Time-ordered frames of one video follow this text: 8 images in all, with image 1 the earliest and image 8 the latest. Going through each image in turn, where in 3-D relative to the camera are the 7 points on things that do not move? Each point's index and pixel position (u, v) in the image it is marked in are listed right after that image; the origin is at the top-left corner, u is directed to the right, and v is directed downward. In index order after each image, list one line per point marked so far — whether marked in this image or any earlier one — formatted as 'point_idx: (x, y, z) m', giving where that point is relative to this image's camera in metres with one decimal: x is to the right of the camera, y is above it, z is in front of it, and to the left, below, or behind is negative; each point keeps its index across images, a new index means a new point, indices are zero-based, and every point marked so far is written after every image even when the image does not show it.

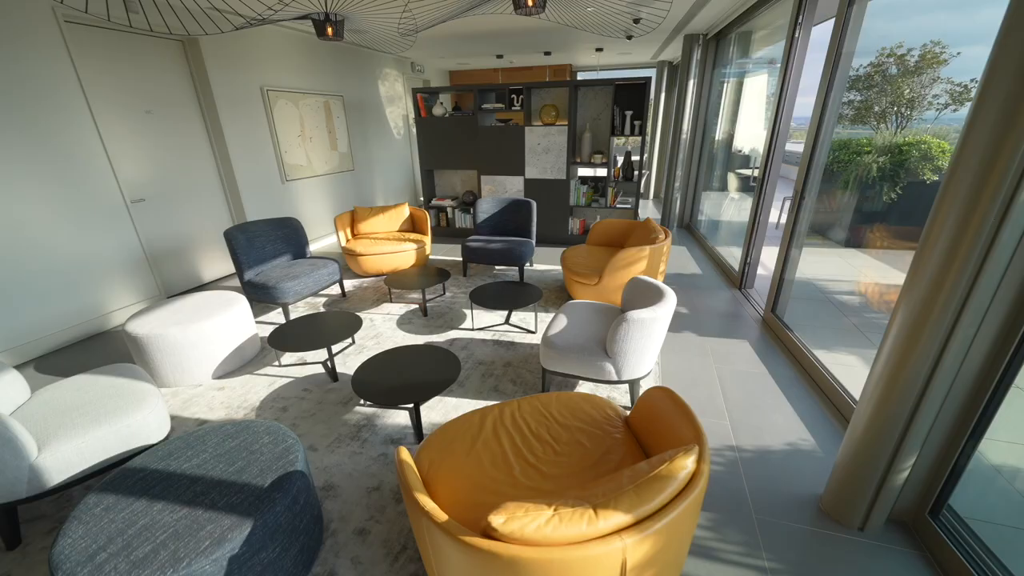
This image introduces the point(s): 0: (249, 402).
0: (-1.6, -0.7, +2.4) m
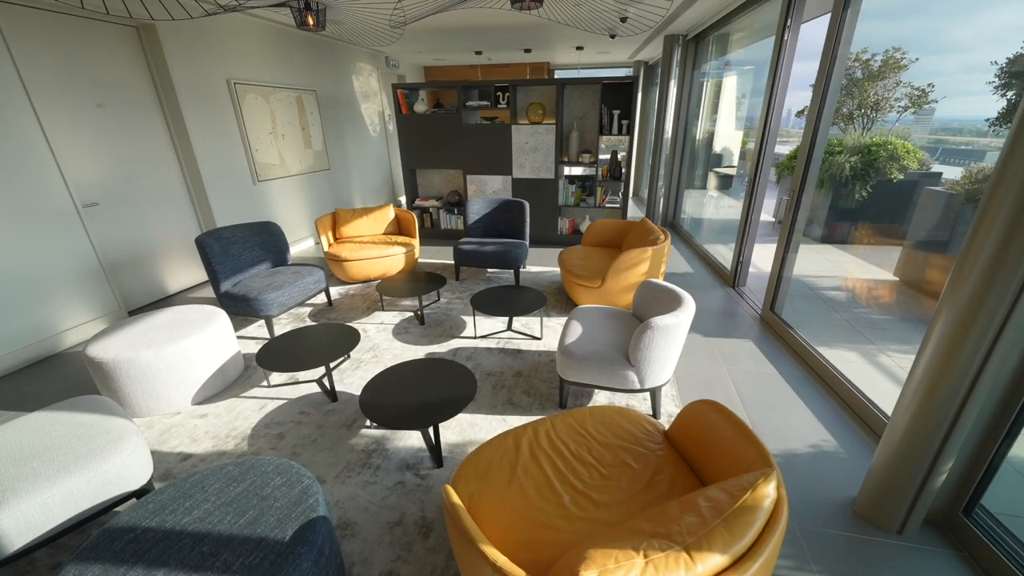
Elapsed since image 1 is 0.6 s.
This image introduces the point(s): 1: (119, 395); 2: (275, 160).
0: (-1.5, -0.8, +2.2) m
1: (-2.1, -0.6, +2.2) m
2: (-2.8, +1.5, +4.7) m
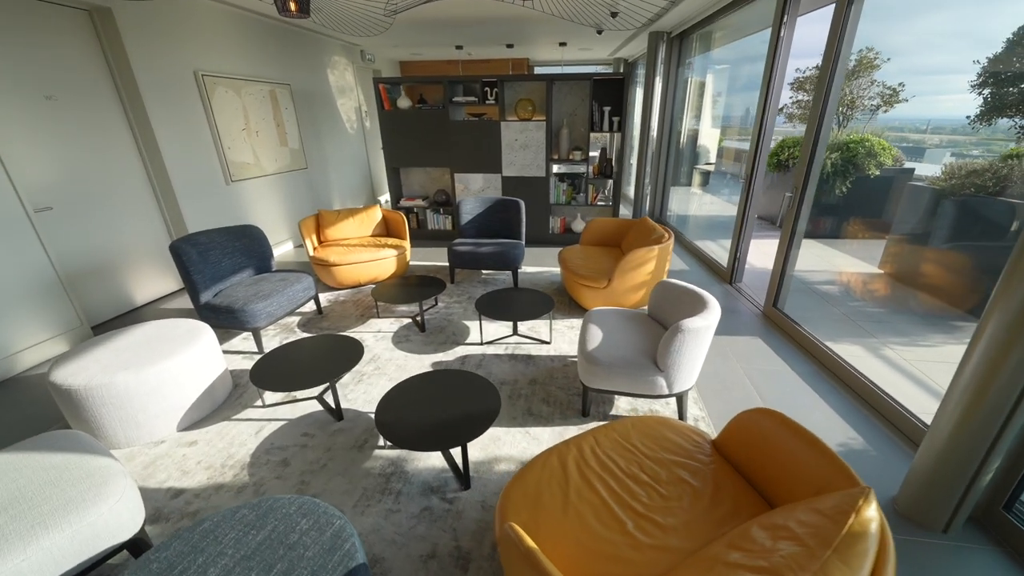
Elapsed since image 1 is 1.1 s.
0: (-1.3, -0.8, +1.9) m
1: (-2.0, -0.7, +1.9) m
2: (-2.9, +1.4, +4.4) m
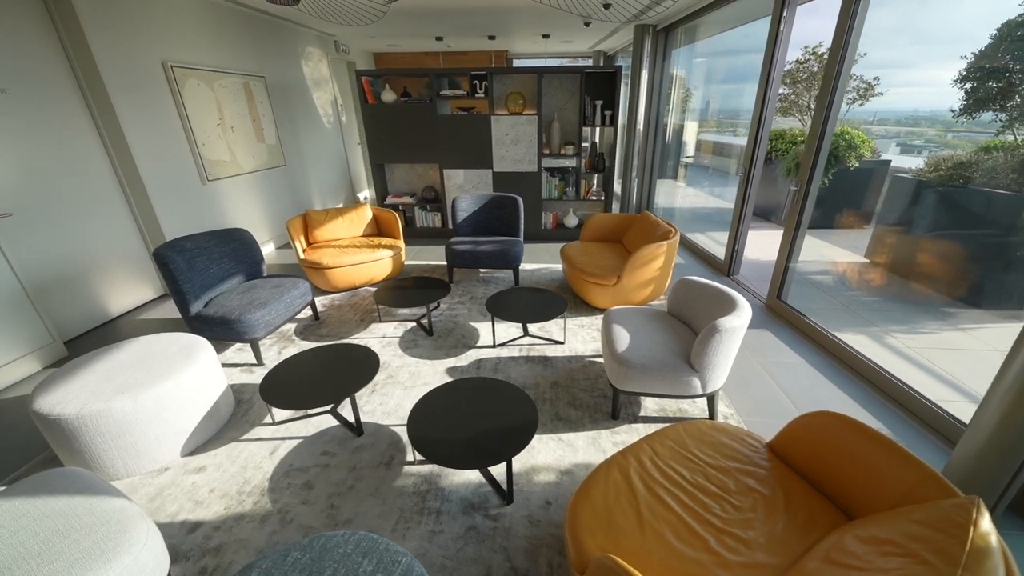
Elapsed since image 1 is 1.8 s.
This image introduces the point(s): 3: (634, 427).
0: (-1.1, -0.9, +1.8) m
1: (-1.8, -0.7, +1.7) m
2: (-2.9, +1.3, +4.1) m
3: (+0.6, -0.7, +2.1) m
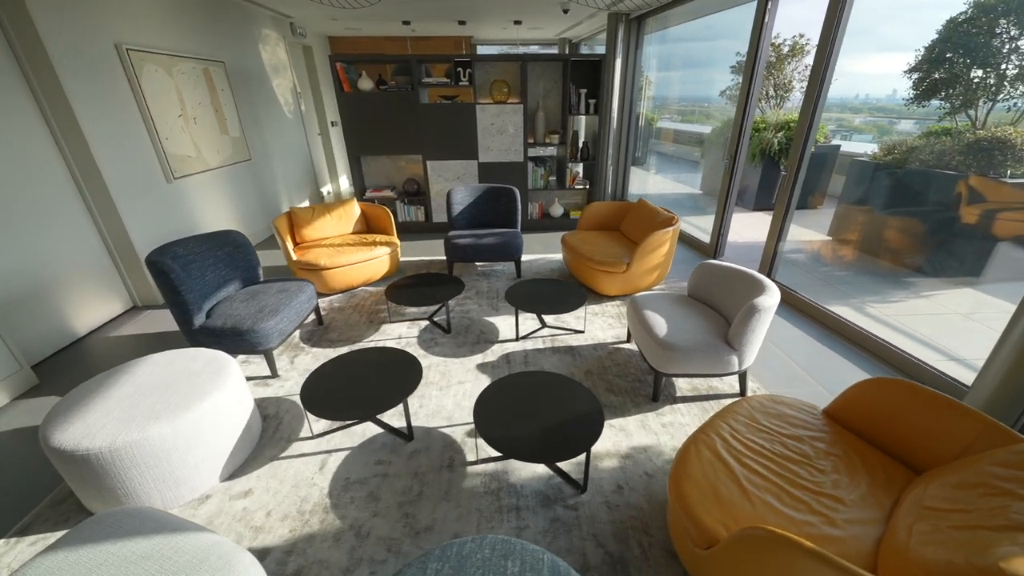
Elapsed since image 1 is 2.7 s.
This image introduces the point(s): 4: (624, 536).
0: (-0.8, -0.9, +1.7) m
1: (-1.5, -0.8, +1.6) m
2: (-3.0, +1.3, +3.7) m
3: (+0.9, -0.6, +2.2) m
4: (+0.4, -1.0, +1.6) m
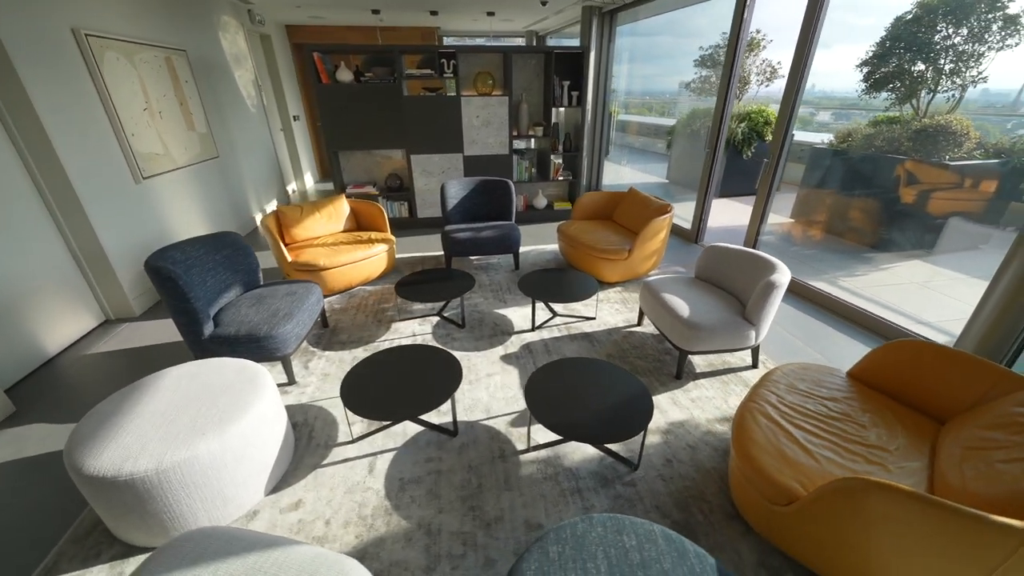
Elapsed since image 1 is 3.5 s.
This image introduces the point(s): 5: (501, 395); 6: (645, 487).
0: (-0.6, -0.9, +1.6) m
1: (-1.2, -0.8, +1.4) m
2: (-3.0, +1.2, +3.4) m
3: (+1.1, -0.5, +2.3) m
4: (+0.7, -0.9, +1.6) m
5: (-0.1, -0.6, +2.2) m
6: (+0.6, -0.8, +1.7) m
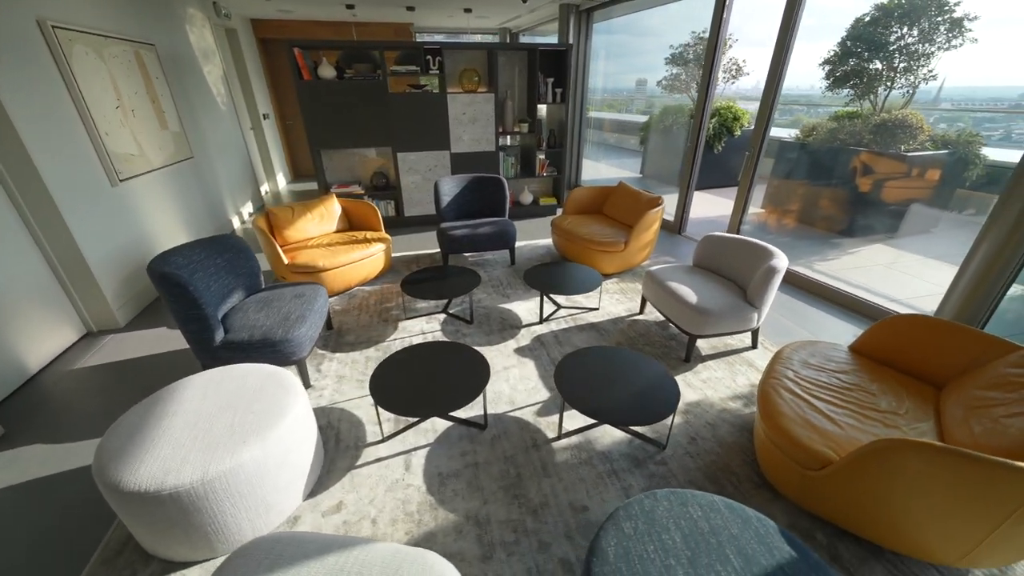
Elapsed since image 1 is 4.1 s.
0: (-0.4, -0.9, +1.7) m
1: (-1.1, -0.8, +1.4) m
2: (-3.0, +1.1, +3.2) m
3: (+1.2, -0.5, +2.5) m
4: (+0.9, -0.8, +1.7) m
5: (+0.1, -0.6, +2.3) m
6: (+0.7, -0.8, +1.8) m
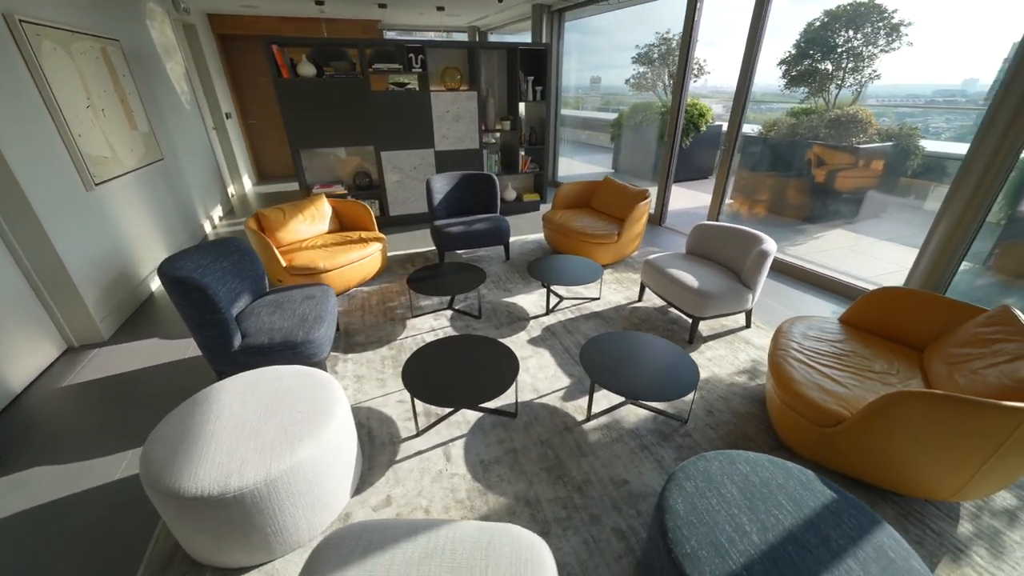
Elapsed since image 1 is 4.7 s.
0: (-0.2, -0.8, +1.7) m
1: (-0.8, -0.8, +1.4) m
2: (-3.0, +1.0, +3.0) m
3: (+1.3, -0.4, +2.6) m
4: (+1.1, -0.7, +1.9) m
5: (+0.2, -0.5, +2.4) m
6: (+0.9, -0.7, +1.9) m
